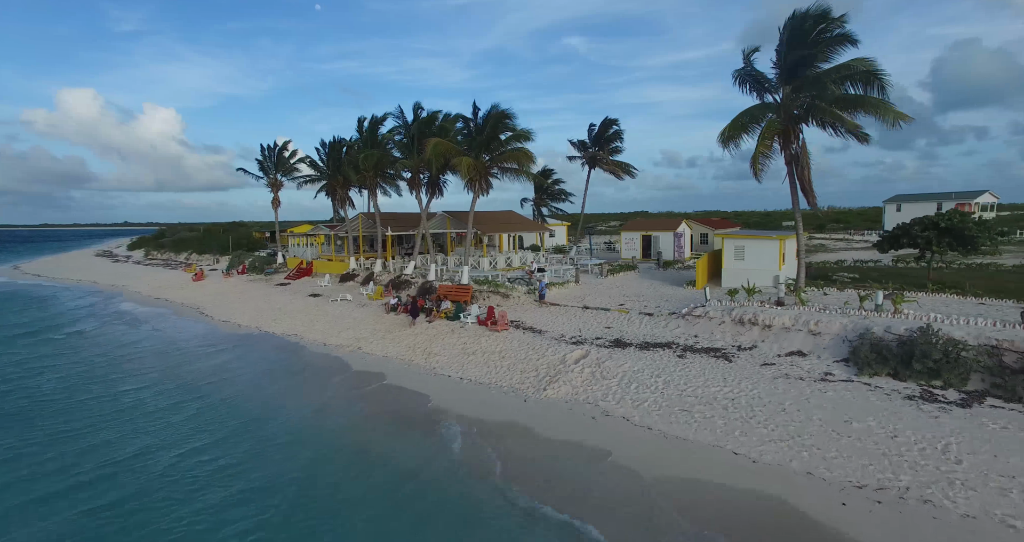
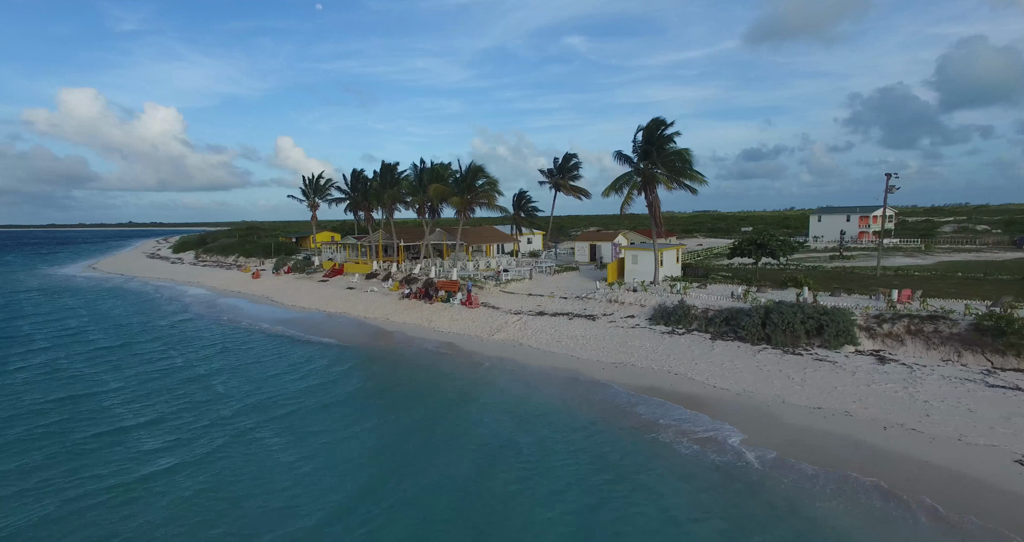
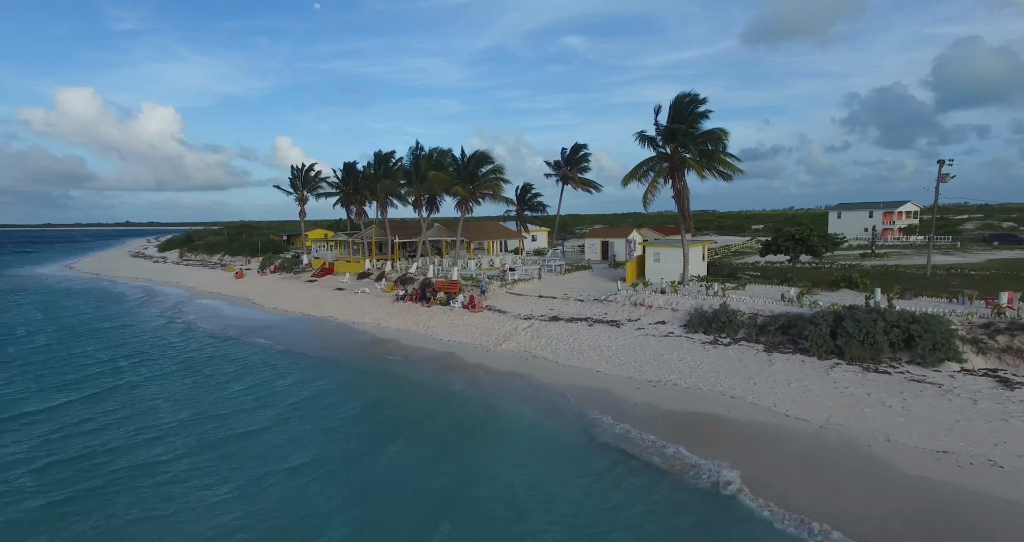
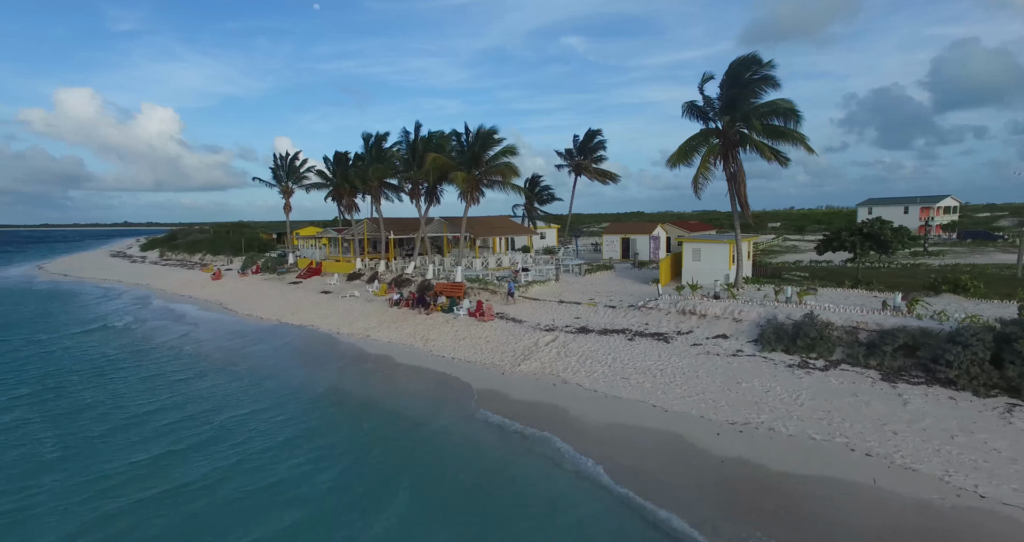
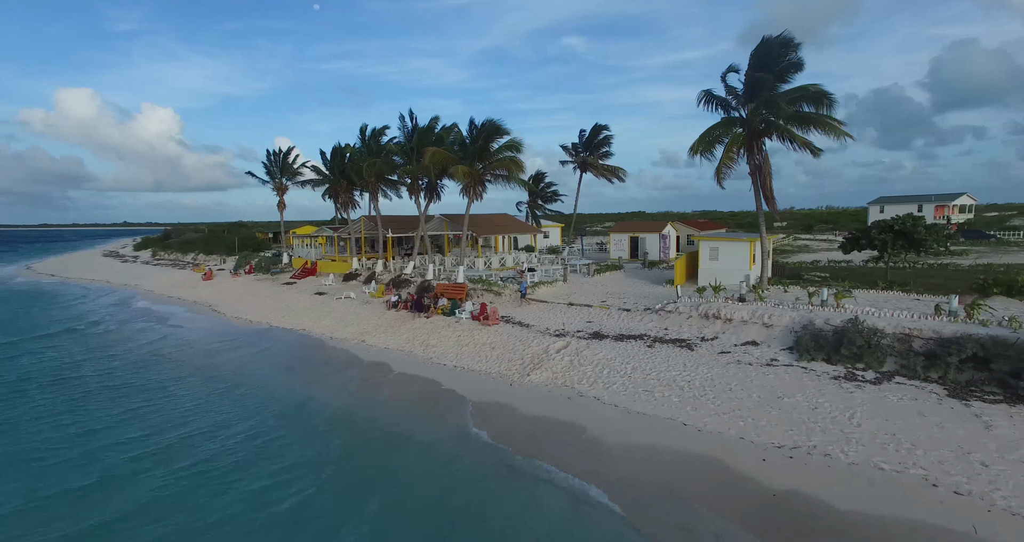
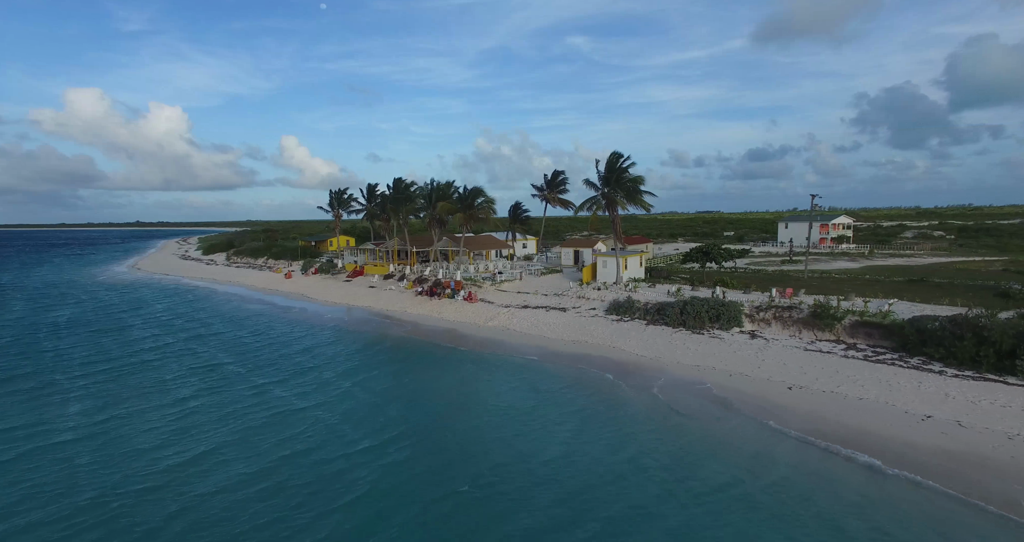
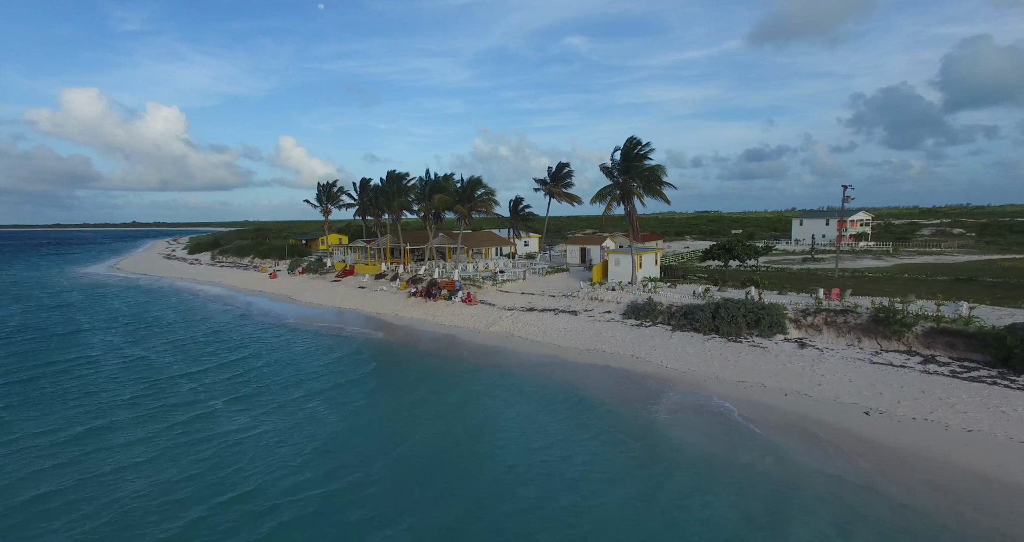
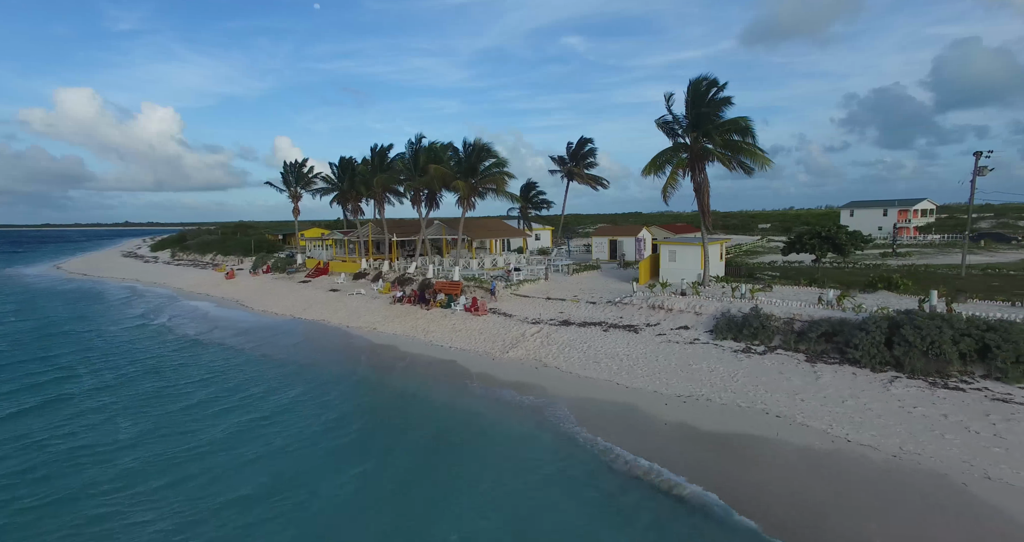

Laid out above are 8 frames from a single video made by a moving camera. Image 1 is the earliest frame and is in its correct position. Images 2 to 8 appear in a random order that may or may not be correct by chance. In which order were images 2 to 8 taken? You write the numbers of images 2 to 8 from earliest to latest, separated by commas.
5, 4, 8, 3, 2, 7, 6
